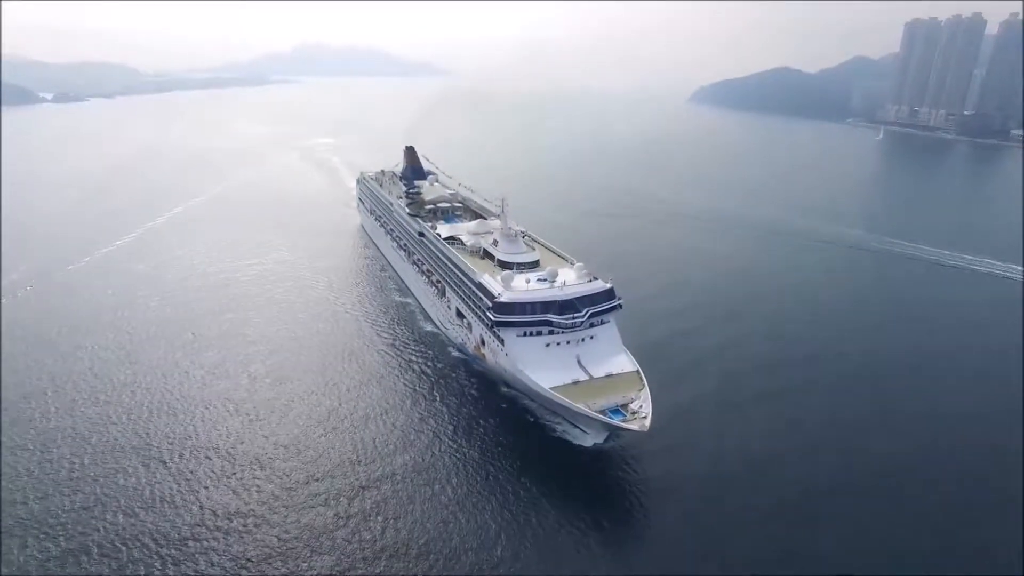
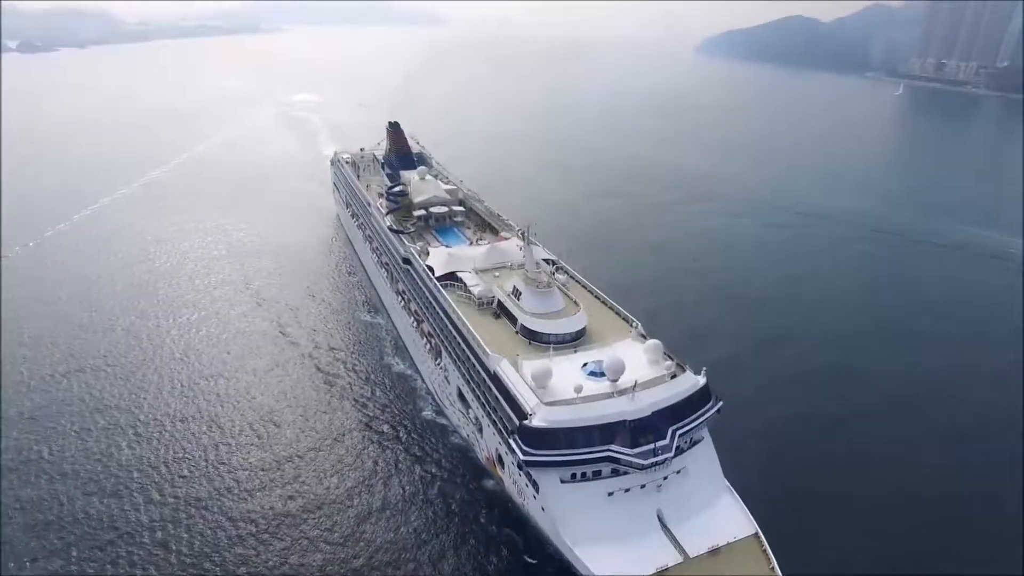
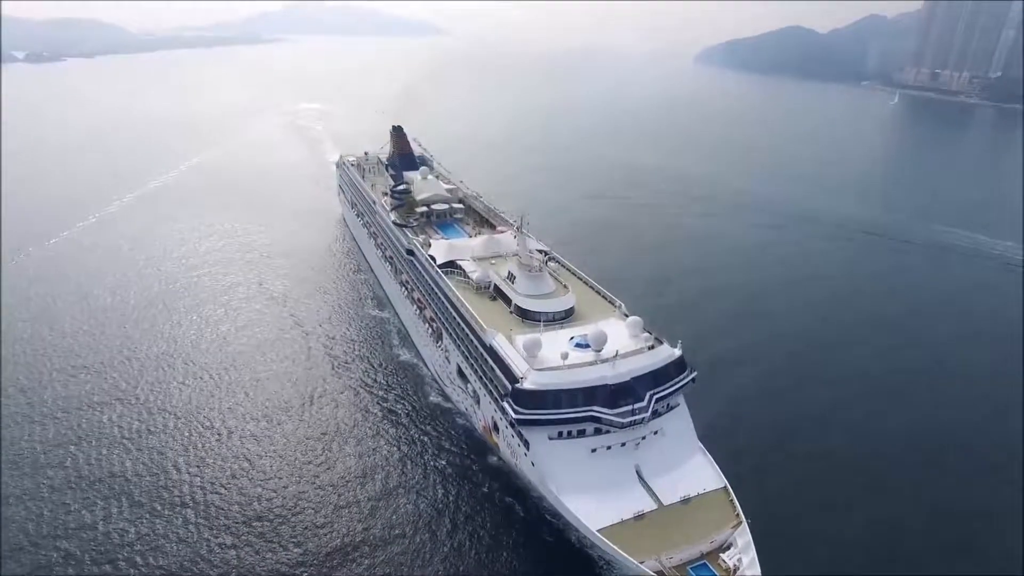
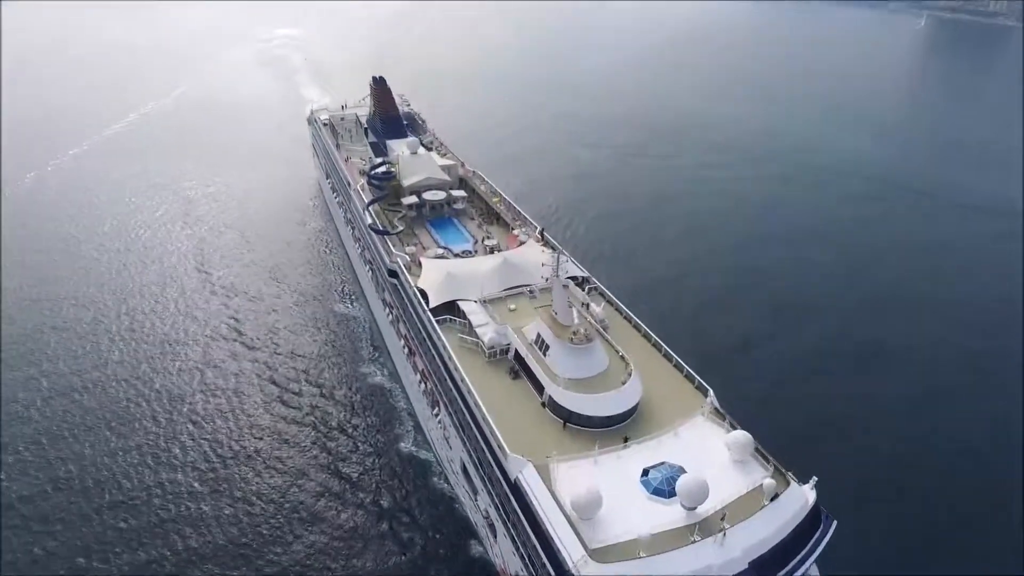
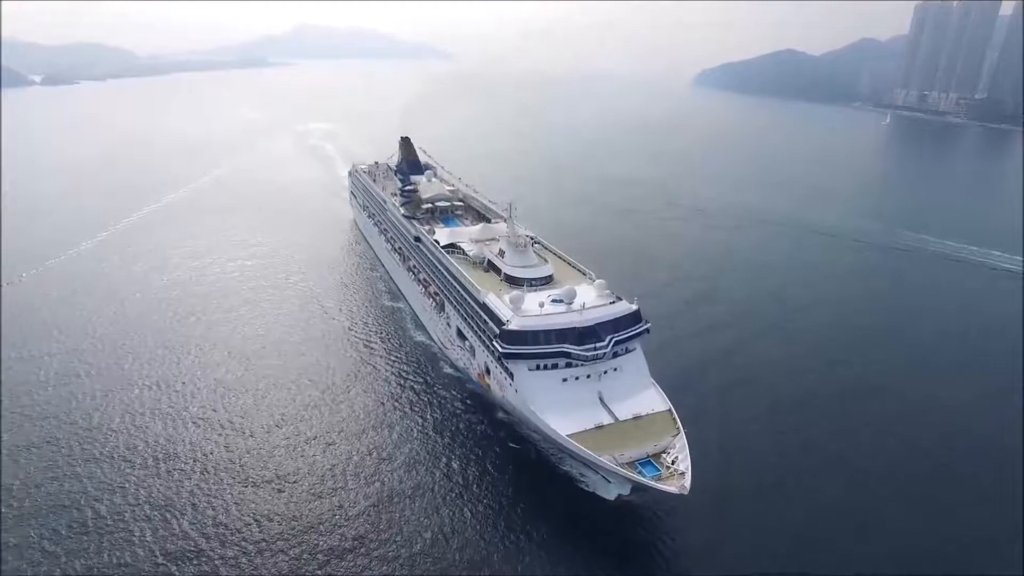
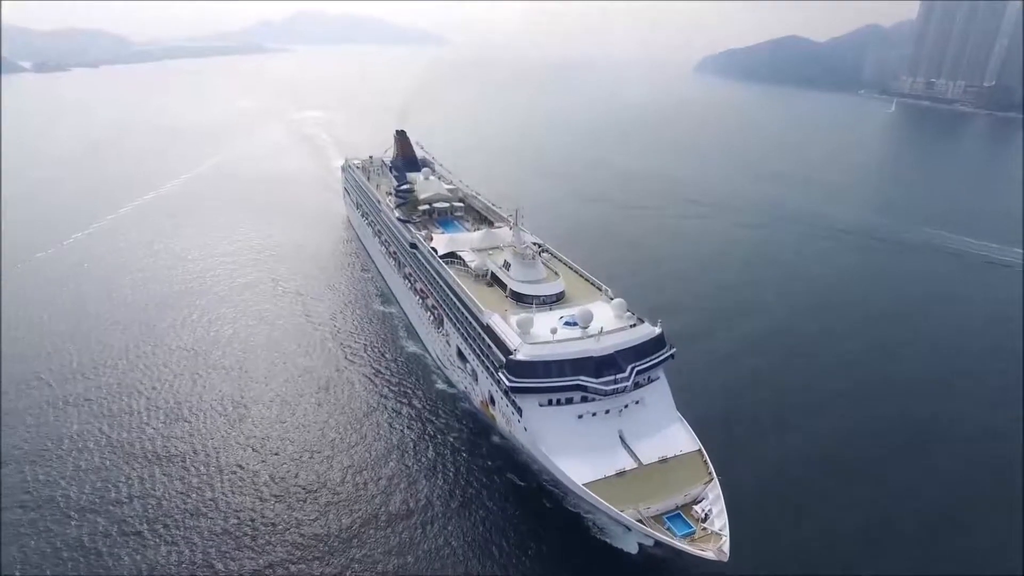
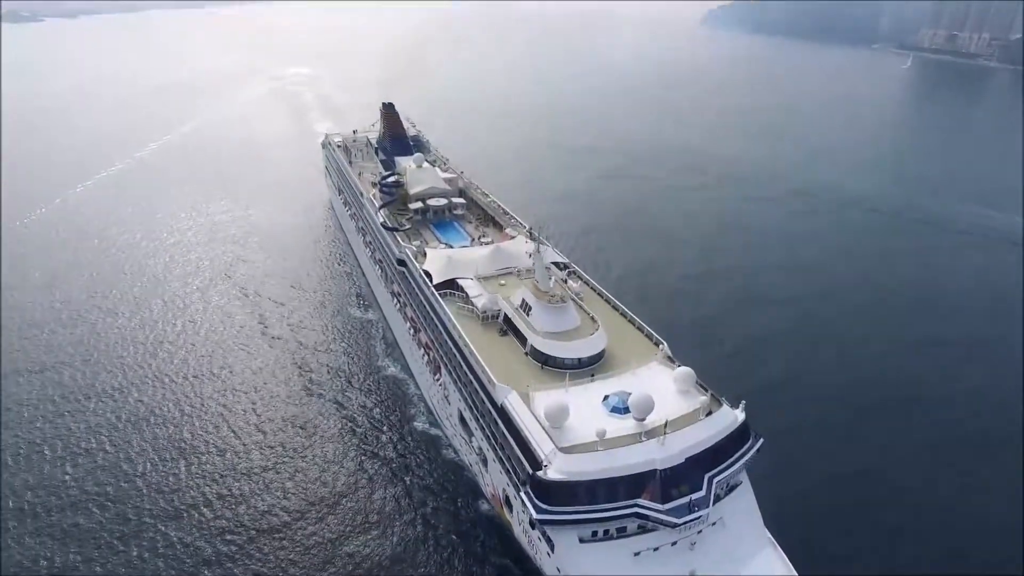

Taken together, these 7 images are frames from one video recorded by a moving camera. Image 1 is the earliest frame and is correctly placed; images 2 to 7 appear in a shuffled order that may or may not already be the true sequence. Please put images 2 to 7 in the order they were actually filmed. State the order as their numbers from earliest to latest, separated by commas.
5, 6, 3, 2, 7, 4
